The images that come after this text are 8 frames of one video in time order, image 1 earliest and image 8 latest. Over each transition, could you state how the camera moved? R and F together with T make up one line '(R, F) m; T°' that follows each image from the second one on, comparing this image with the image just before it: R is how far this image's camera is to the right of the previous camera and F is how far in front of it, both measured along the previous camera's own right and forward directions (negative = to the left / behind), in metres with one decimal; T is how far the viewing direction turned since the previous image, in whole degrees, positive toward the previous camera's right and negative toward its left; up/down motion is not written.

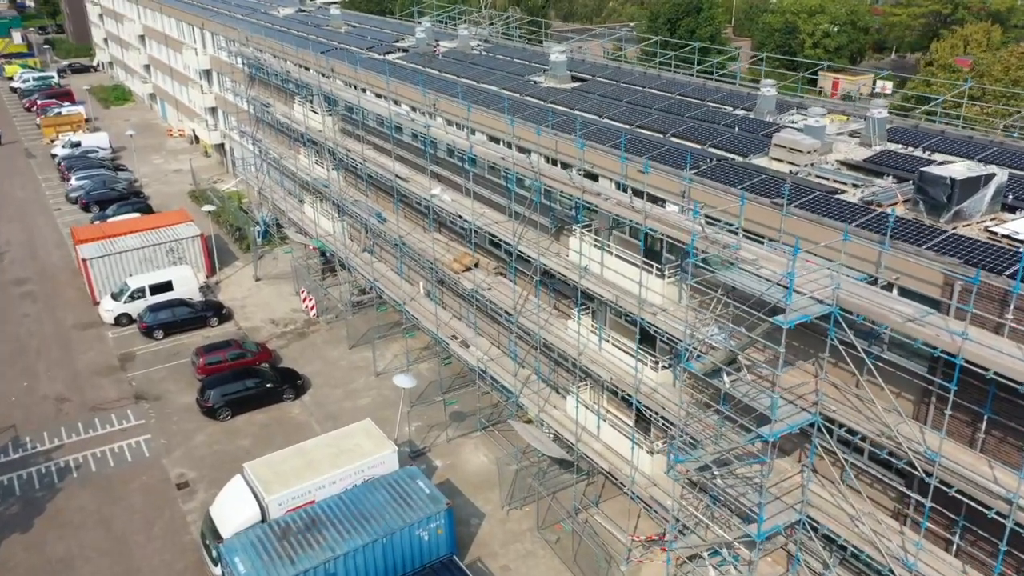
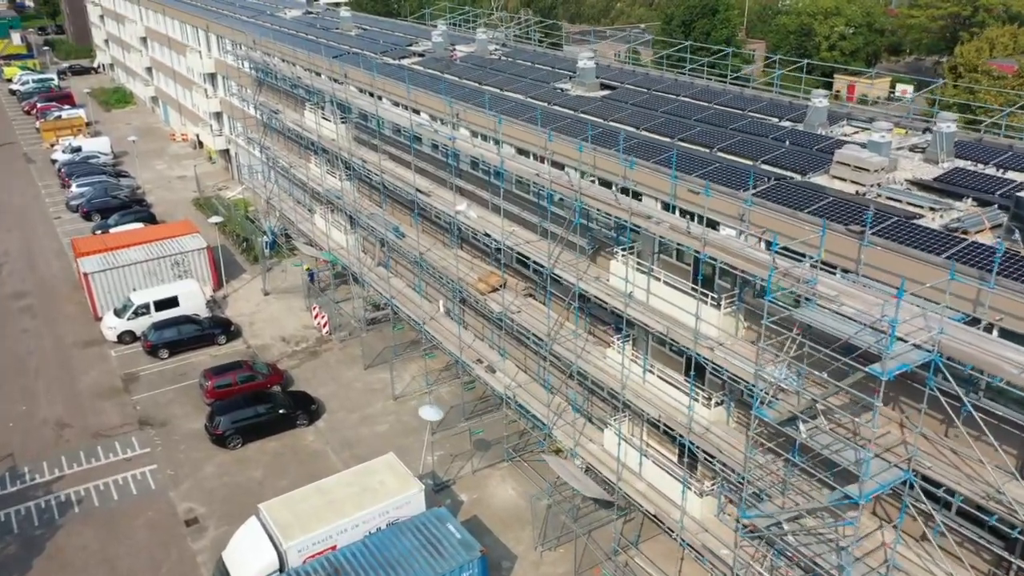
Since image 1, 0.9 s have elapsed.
(-0.8, +1.3) m; 0°
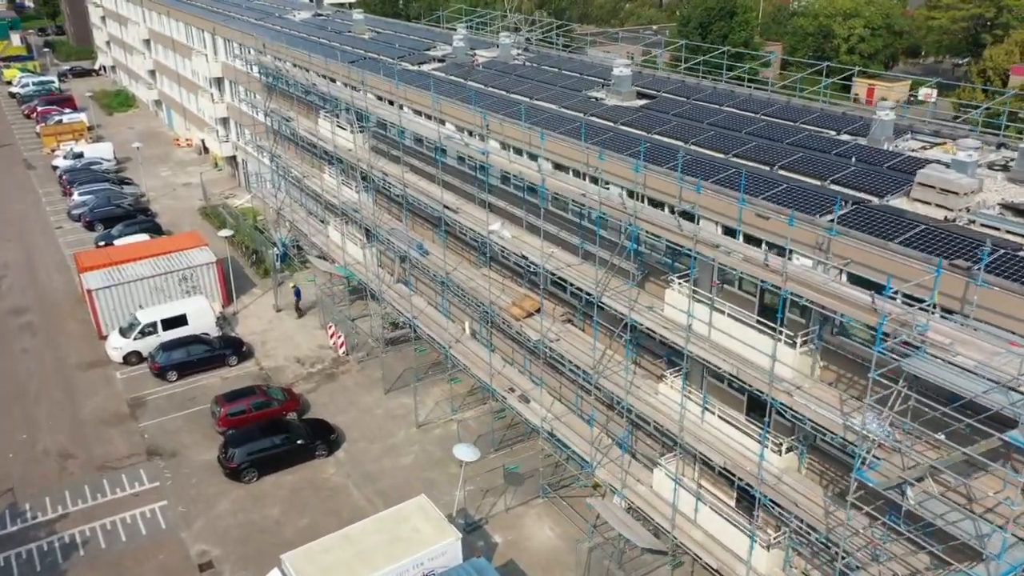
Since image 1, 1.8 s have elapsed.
(-1.0, +1.4) m; 0°
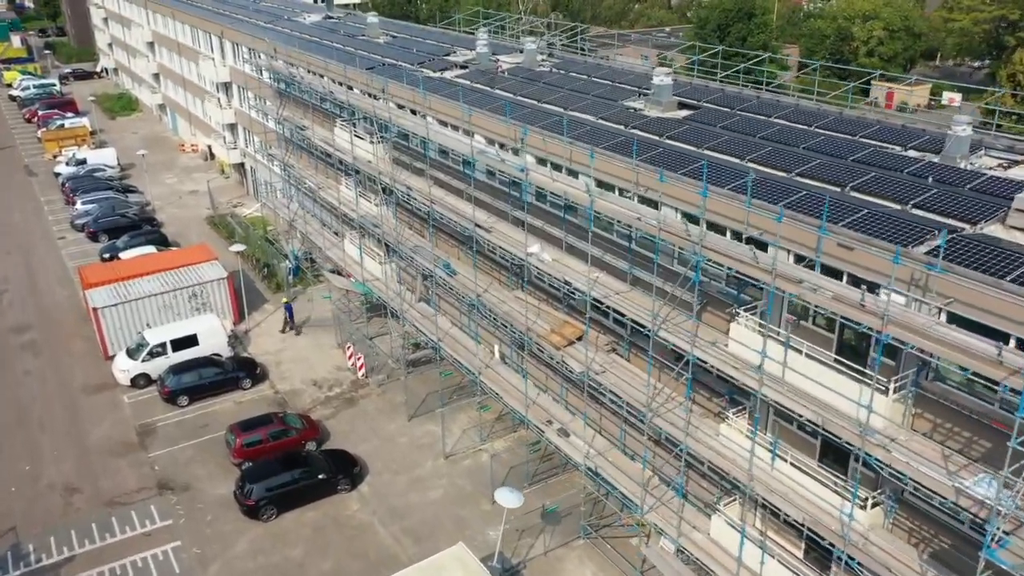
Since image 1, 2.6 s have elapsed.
(-1.0, +1.3) m; 0°
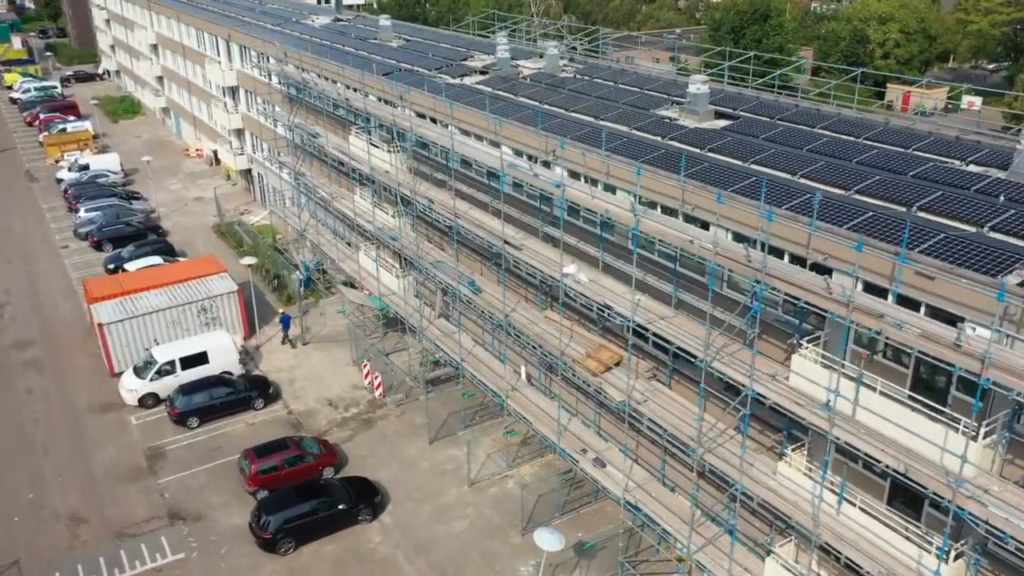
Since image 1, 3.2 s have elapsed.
(-0.8, +1.0) m; 0°
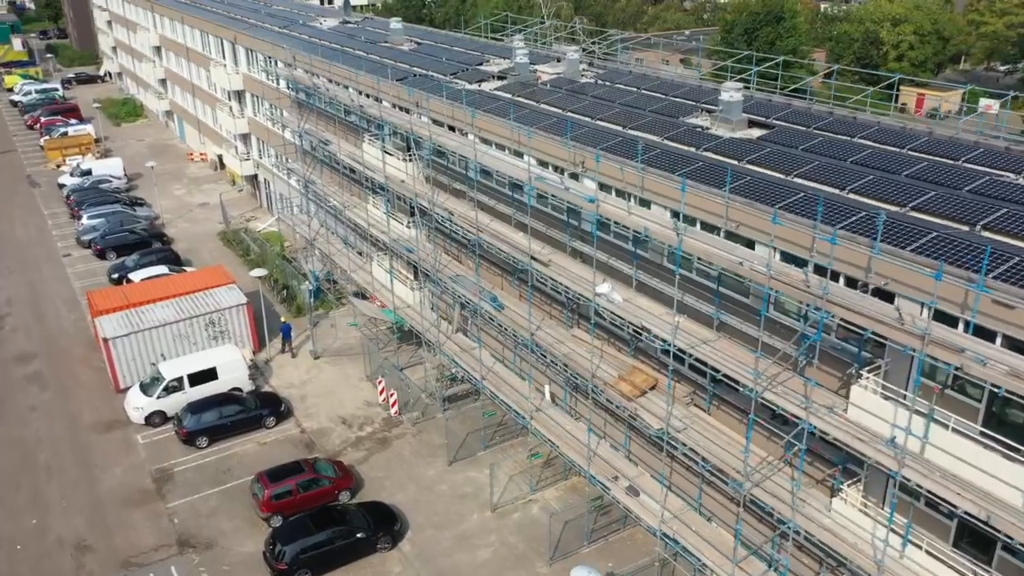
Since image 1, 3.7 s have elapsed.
(-0.6, +0.9) m; 0°
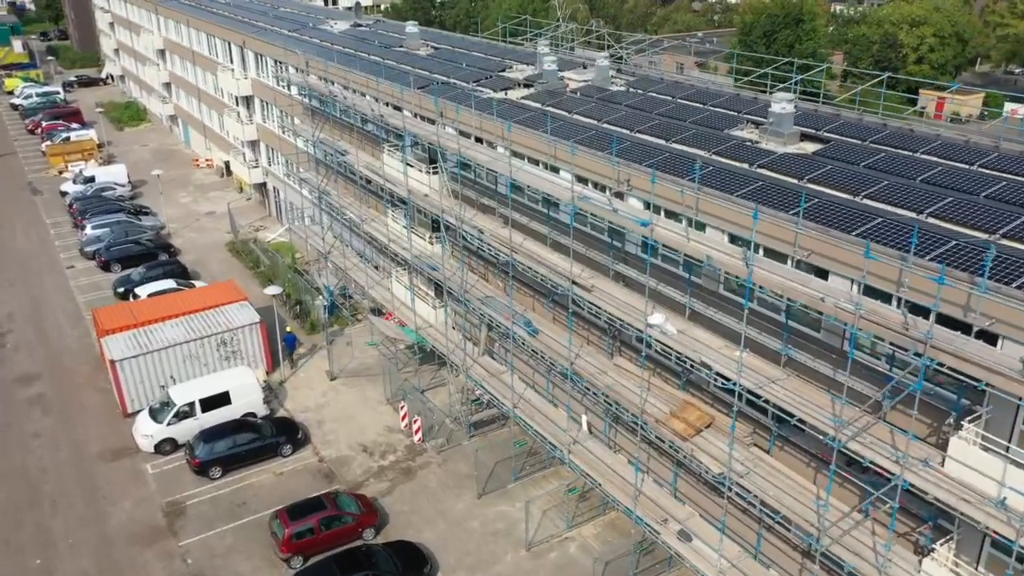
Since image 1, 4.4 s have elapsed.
(-0.9, +1.2) m; 0°
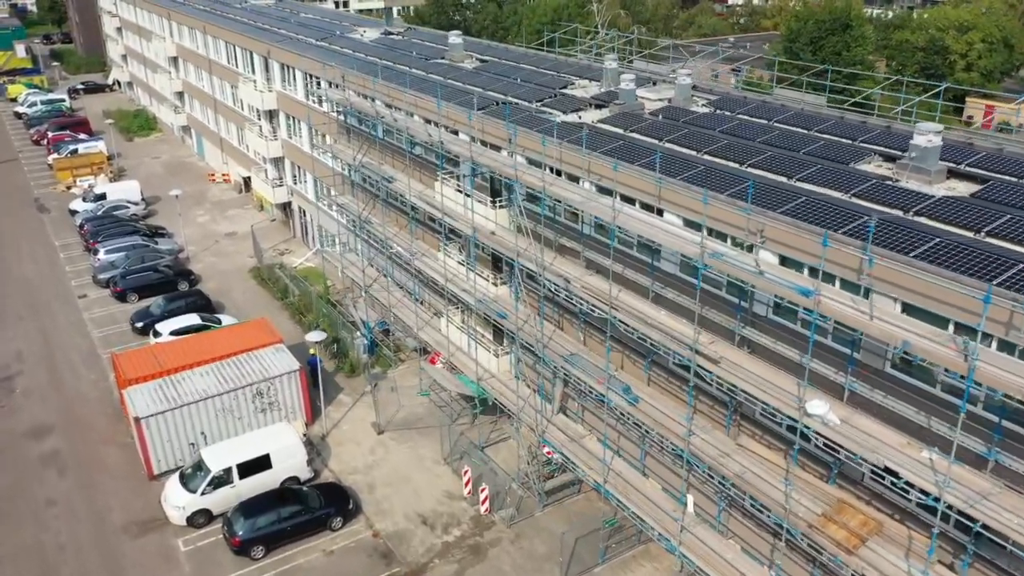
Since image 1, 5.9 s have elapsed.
(-2.1, +2.6) m; 0°
